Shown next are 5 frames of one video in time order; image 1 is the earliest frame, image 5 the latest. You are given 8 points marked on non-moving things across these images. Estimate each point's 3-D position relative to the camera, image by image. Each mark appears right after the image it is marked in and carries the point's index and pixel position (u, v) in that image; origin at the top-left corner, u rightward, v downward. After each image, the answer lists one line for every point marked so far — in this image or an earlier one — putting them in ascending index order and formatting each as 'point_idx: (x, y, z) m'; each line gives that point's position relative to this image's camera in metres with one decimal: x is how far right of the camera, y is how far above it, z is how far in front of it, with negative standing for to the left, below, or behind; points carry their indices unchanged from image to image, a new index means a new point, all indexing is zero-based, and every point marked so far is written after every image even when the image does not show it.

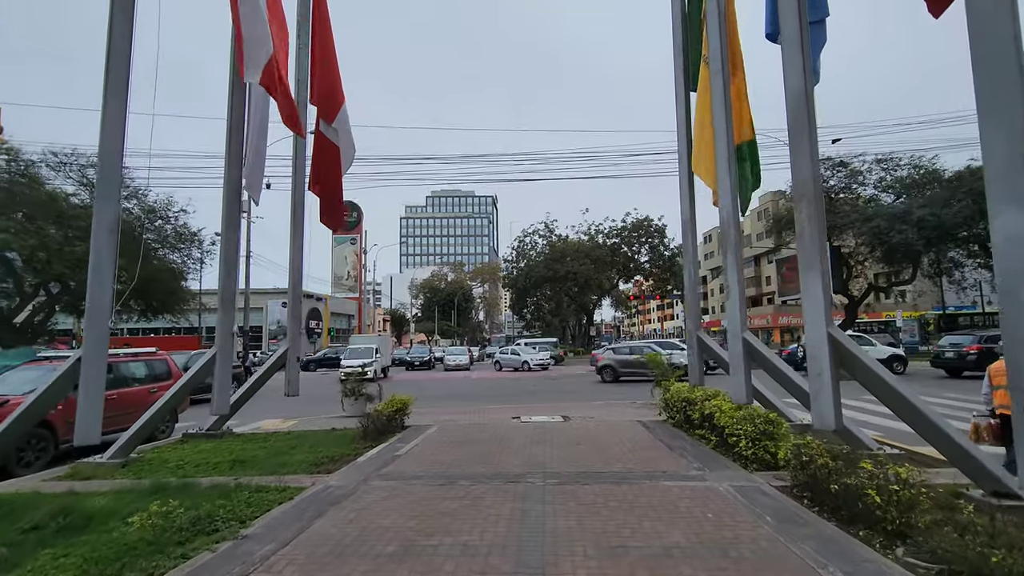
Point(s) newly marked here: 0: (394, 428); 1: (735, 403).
0: (-3.9, -4.6, +17.9) m
1: (+5.4, -2.8, +13.3) m
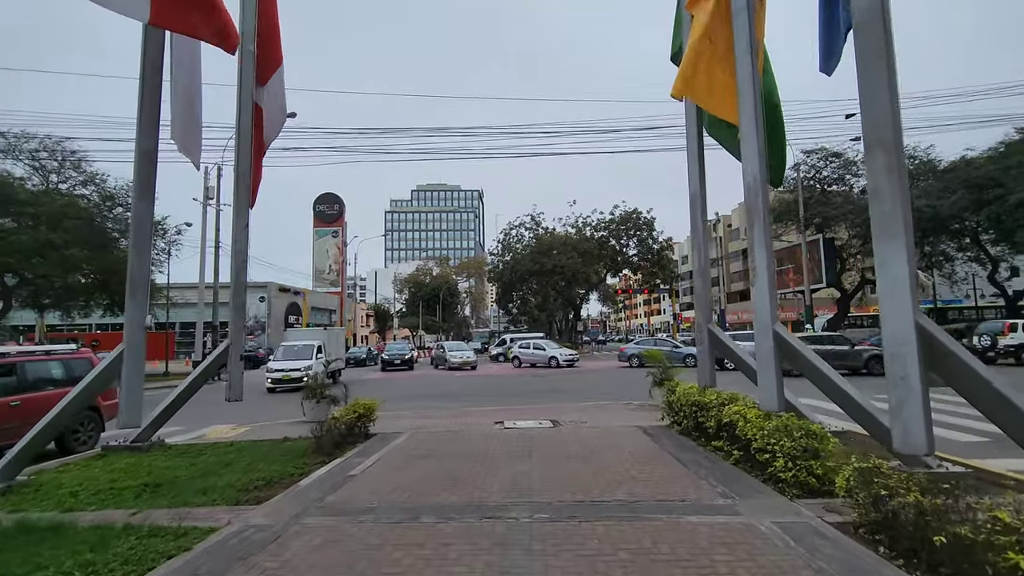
0: (-4.4, -4.2, +15.3) m
1: (+5.0, -2.5, +10.9) m
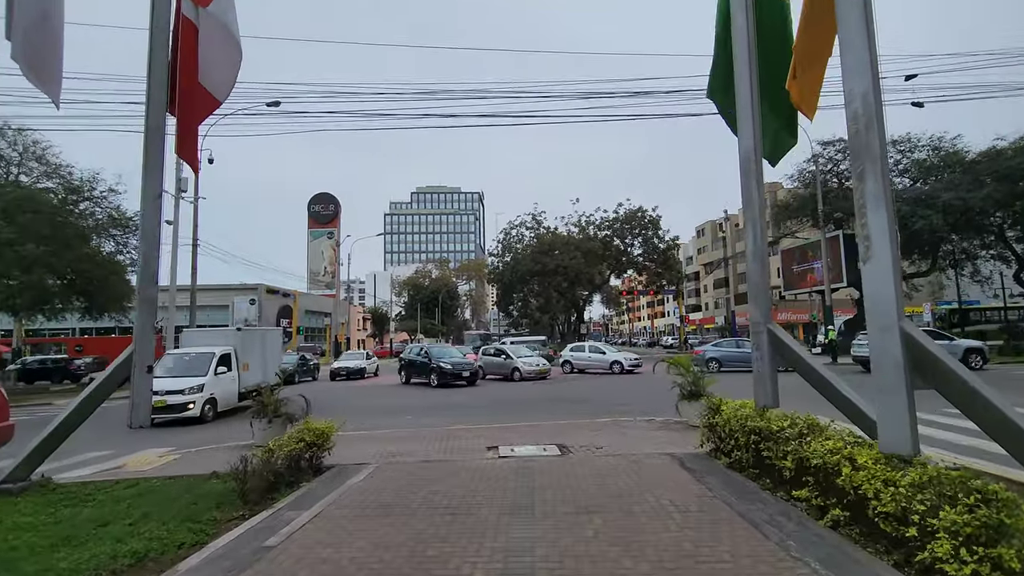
0: (-4.5, -4.0, +11.6) m
1: (+4.9, -2.2, +7.2) m
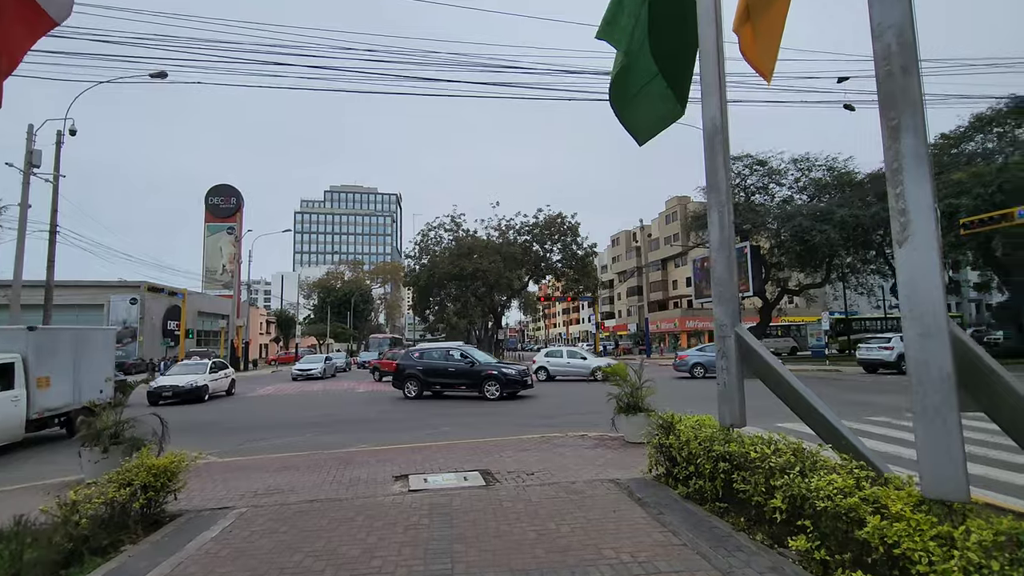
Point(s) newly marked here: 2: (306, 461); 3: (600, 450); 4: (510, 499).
0: (-5.9, -3.7, +8.3) m
1: (+4.1, -2.1, +5.4) m
2: (-5.1, -4.2, +13.3) m
3: (+2.3, -4.3, +14.3) m
4: (0.0, -3.9, +10.0) m
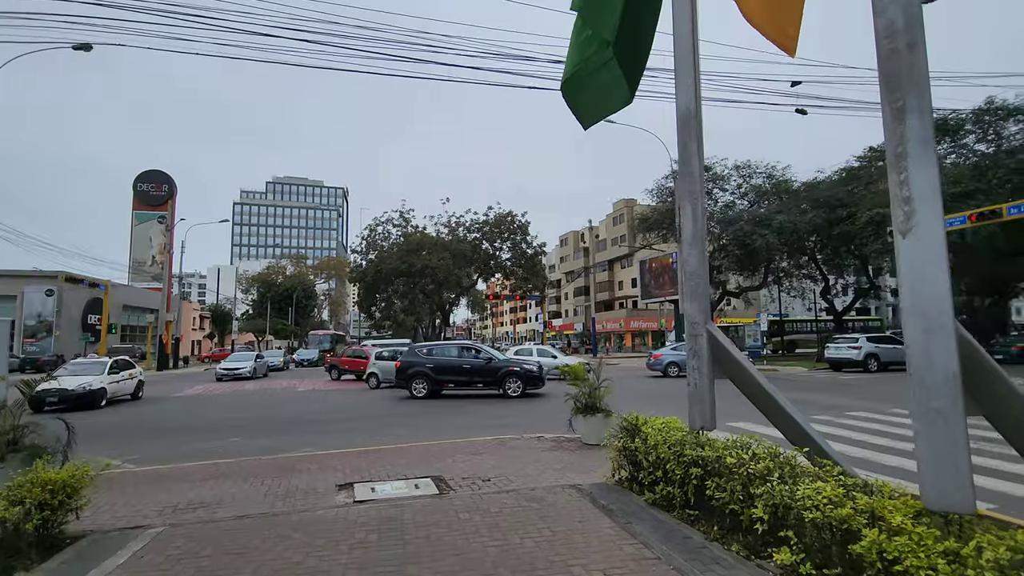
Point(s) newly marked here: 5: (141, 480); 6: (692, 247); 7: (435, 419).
0: (-6.5, -3.5, +7.0) m
1: (+3.8, -2.1, +5.0) m
2: (-6.1, -4.0, +12.0) m
3: (+1.1, -4.1, +13.7) m
4: (-0.8, -3.8, +9.2) m
5: (-7.6, -4.0, +11.2) m
6: (+3.0, +0.7, +9.1) m
7: (-2.8, -4.8, +19.6) m
